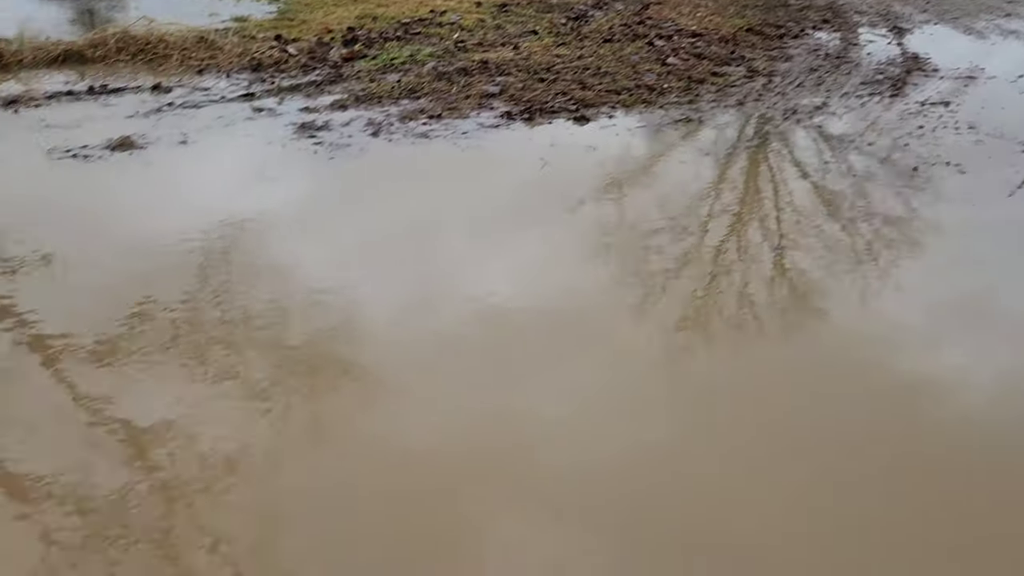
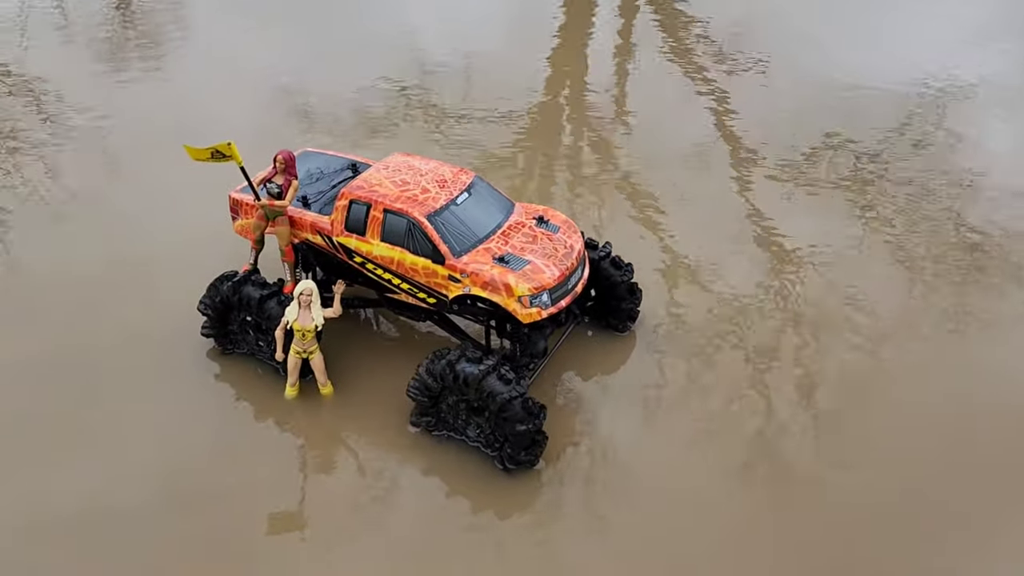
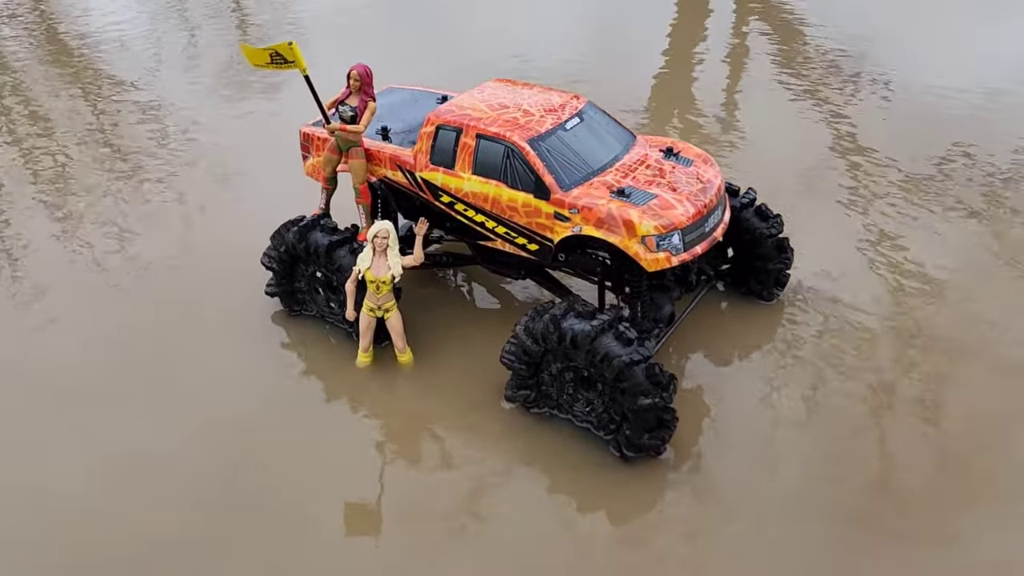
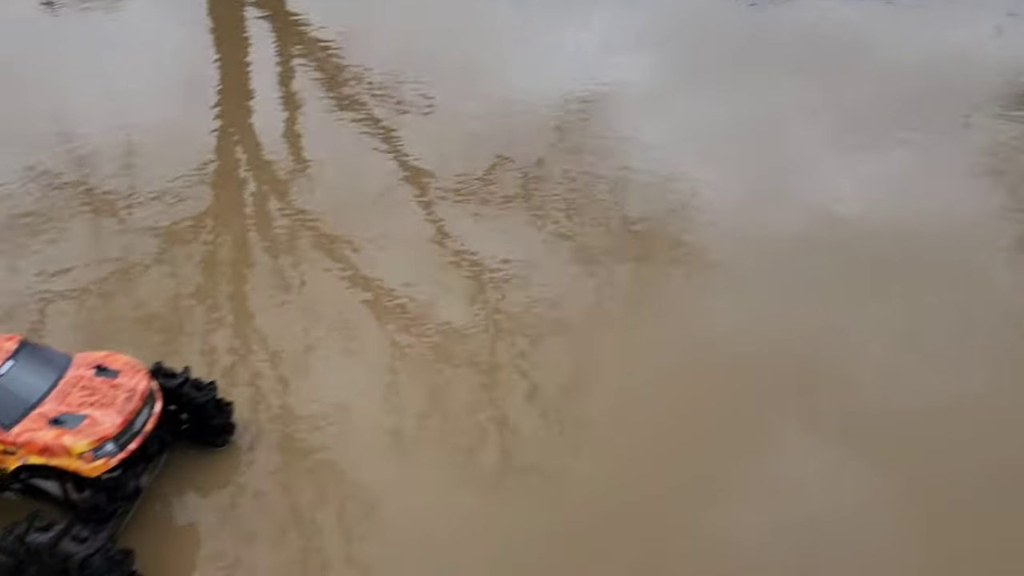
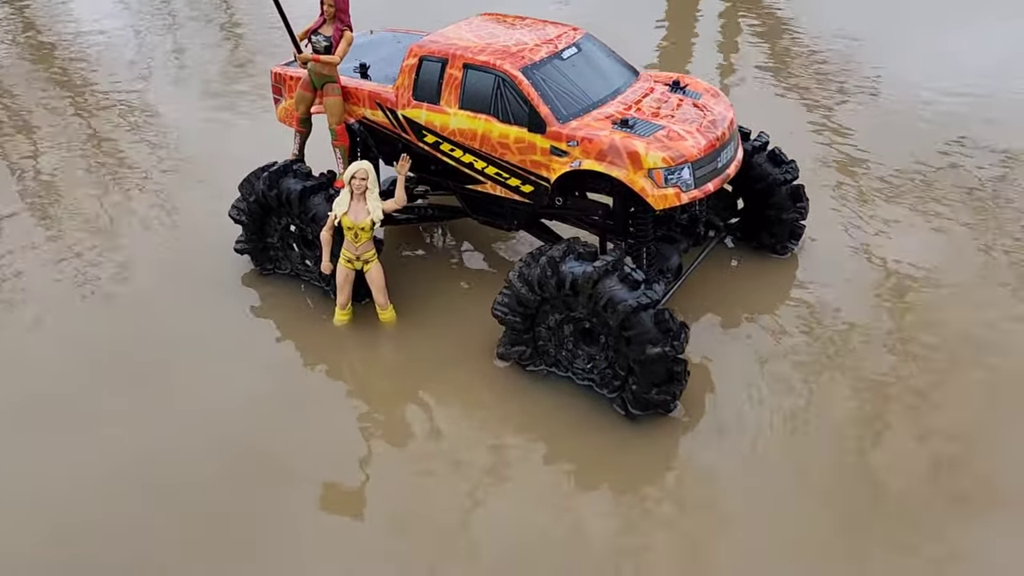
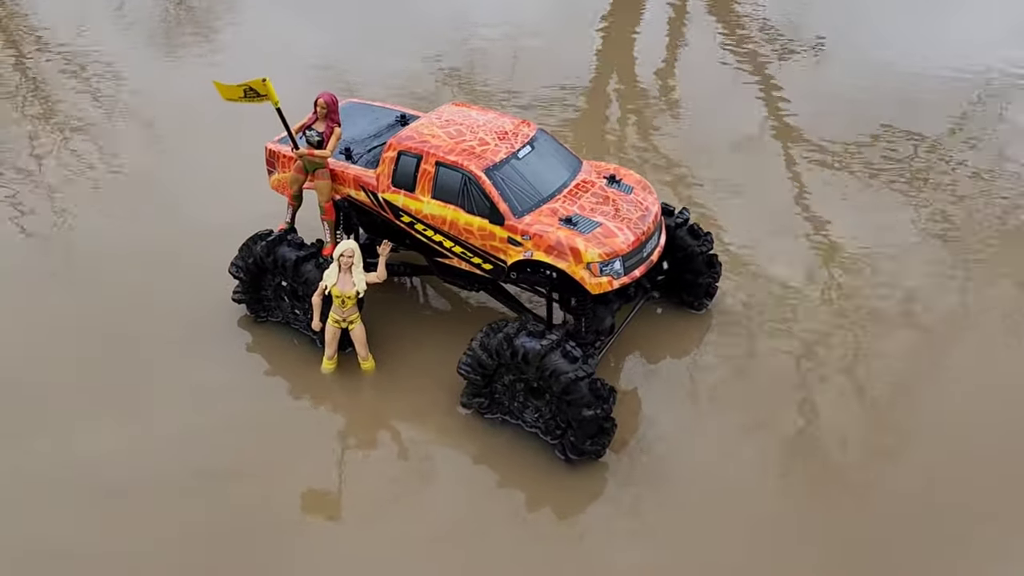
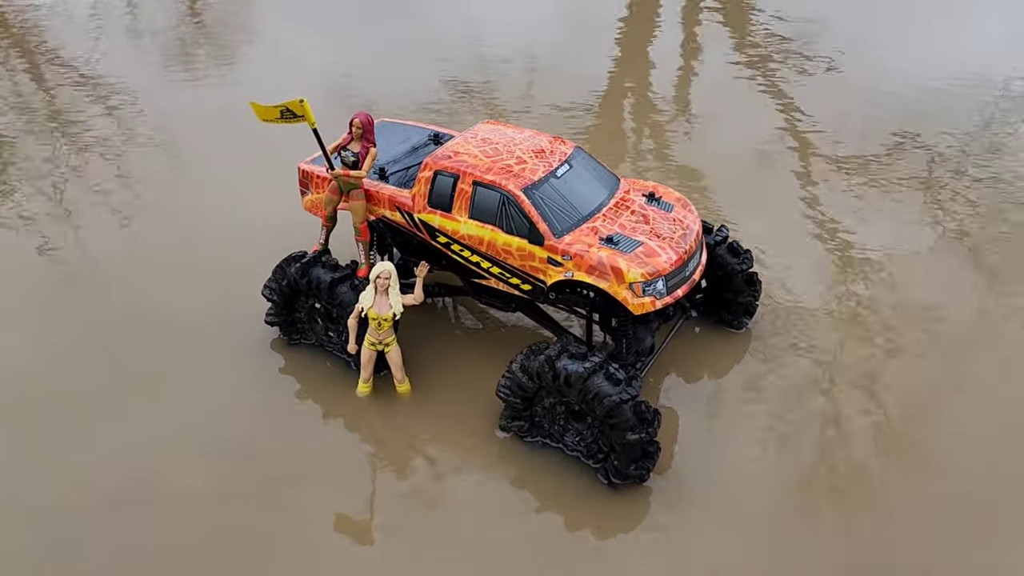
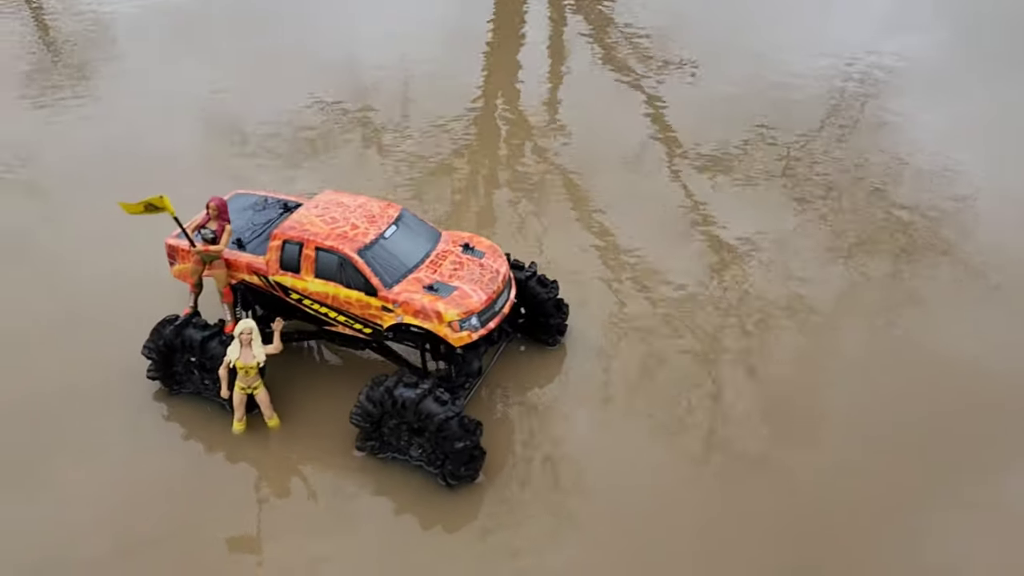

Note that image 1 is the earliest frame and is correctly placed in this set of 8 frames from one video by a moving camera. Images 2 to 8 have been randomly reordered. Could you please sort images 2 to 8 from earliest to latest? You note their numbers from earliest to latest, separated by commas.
4, 8, 2, 6, 7, 3, 5
